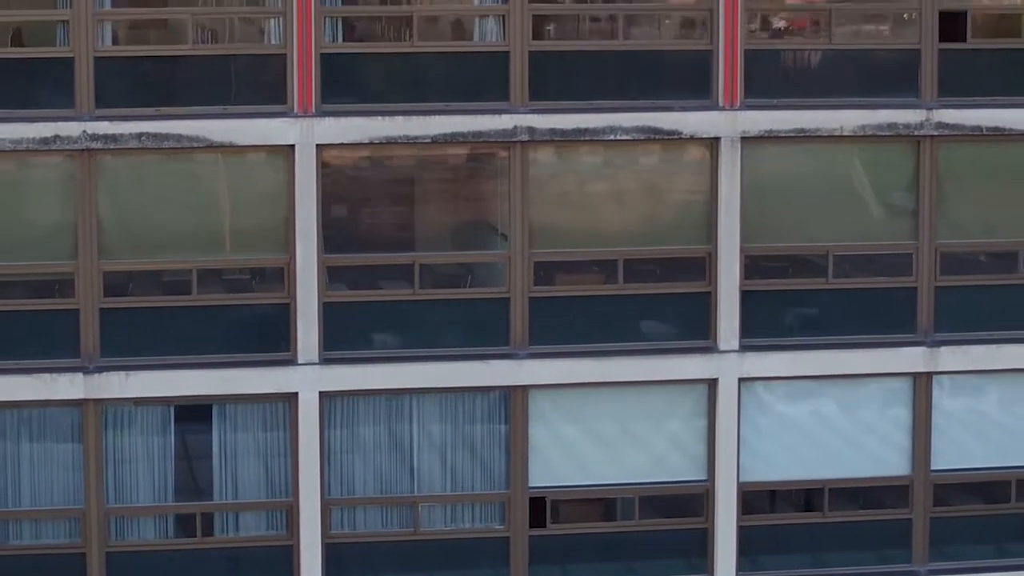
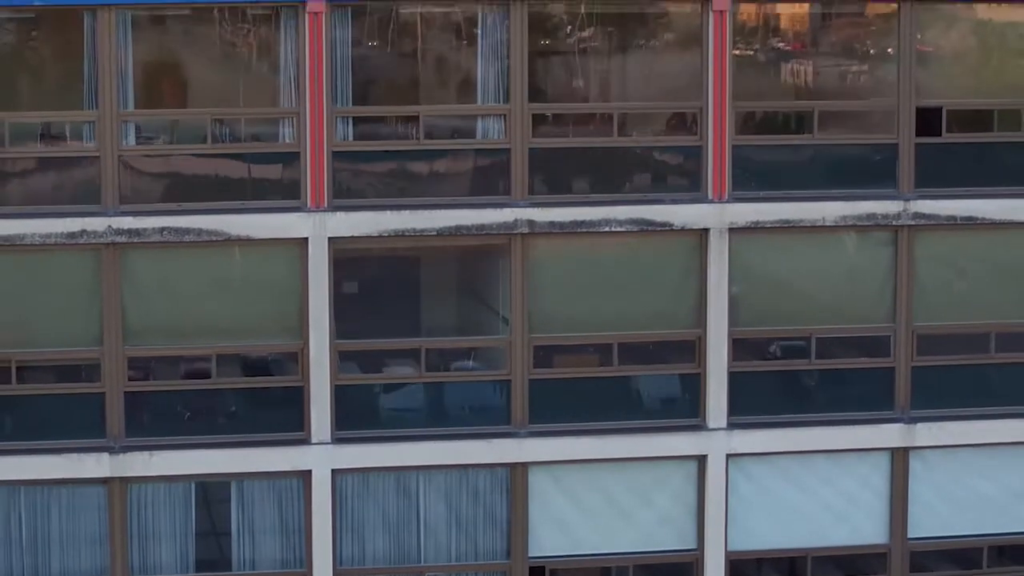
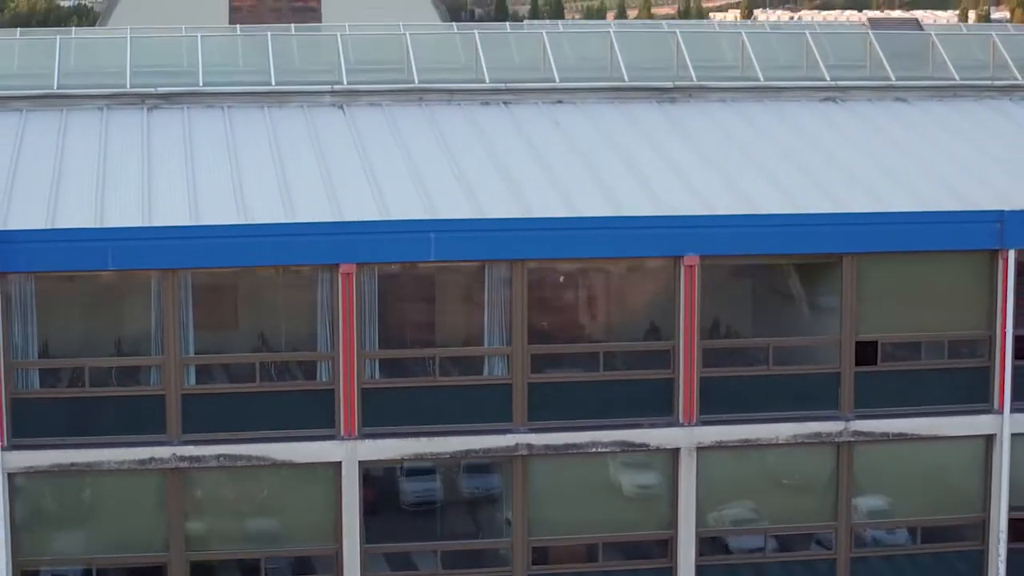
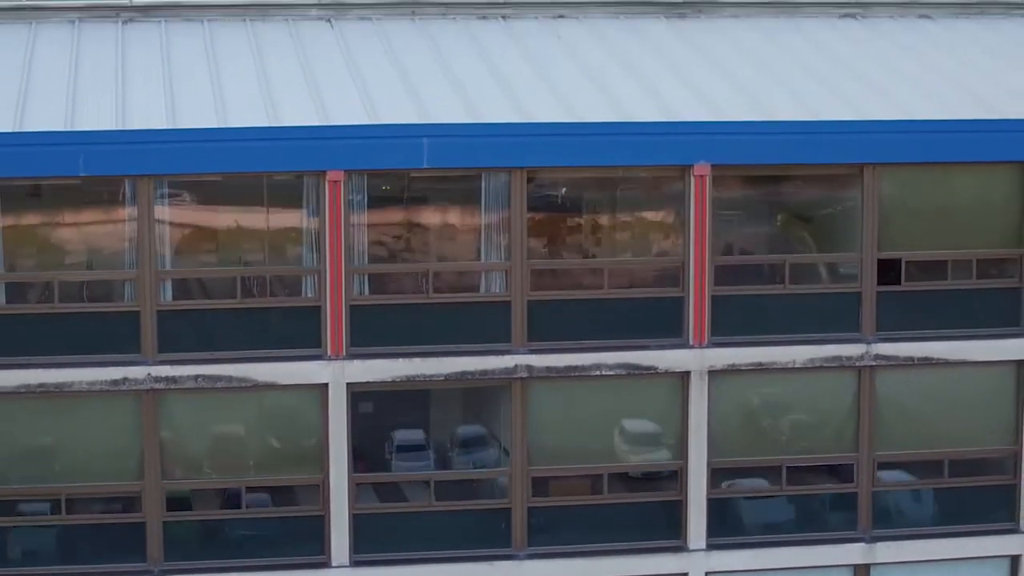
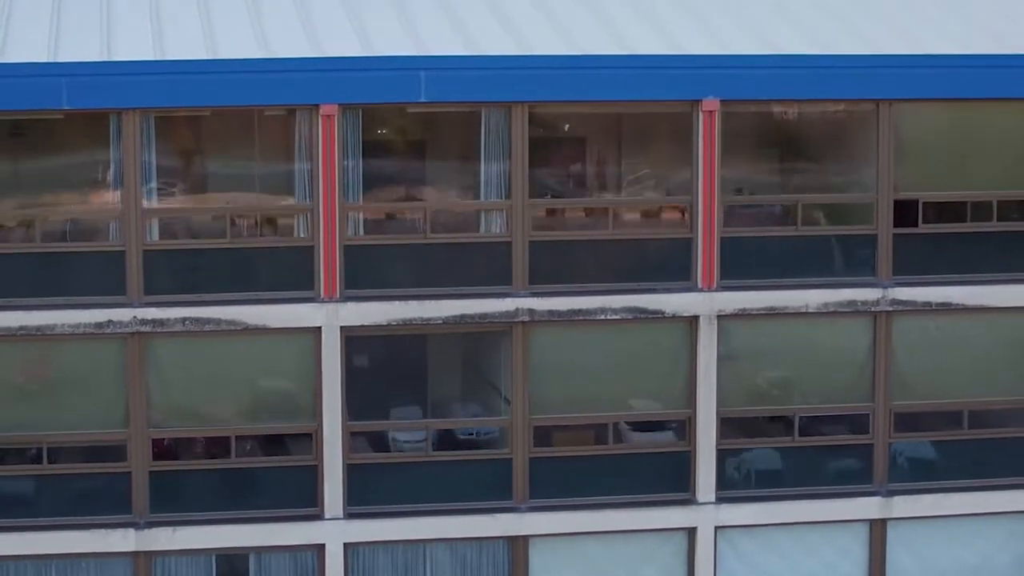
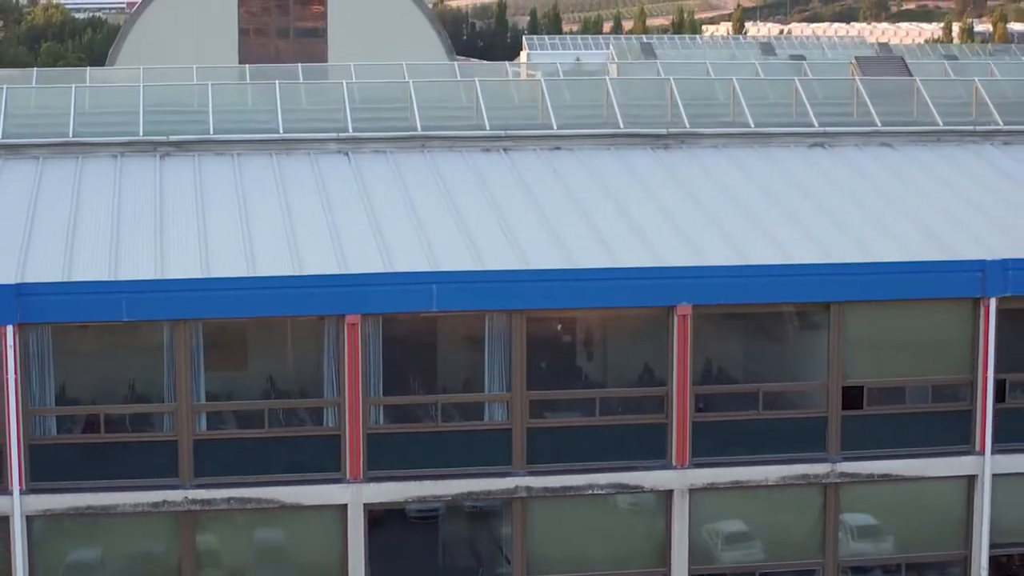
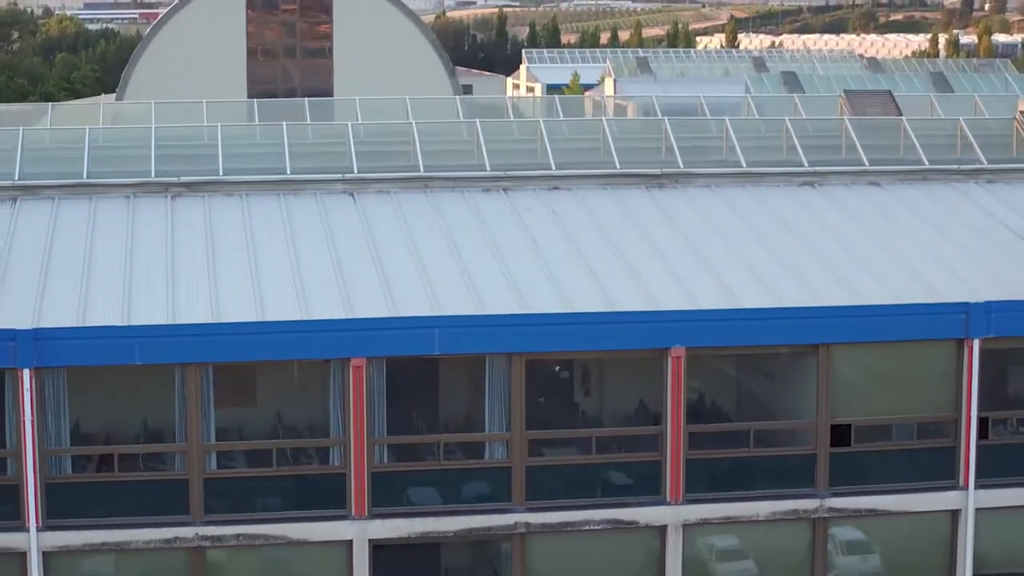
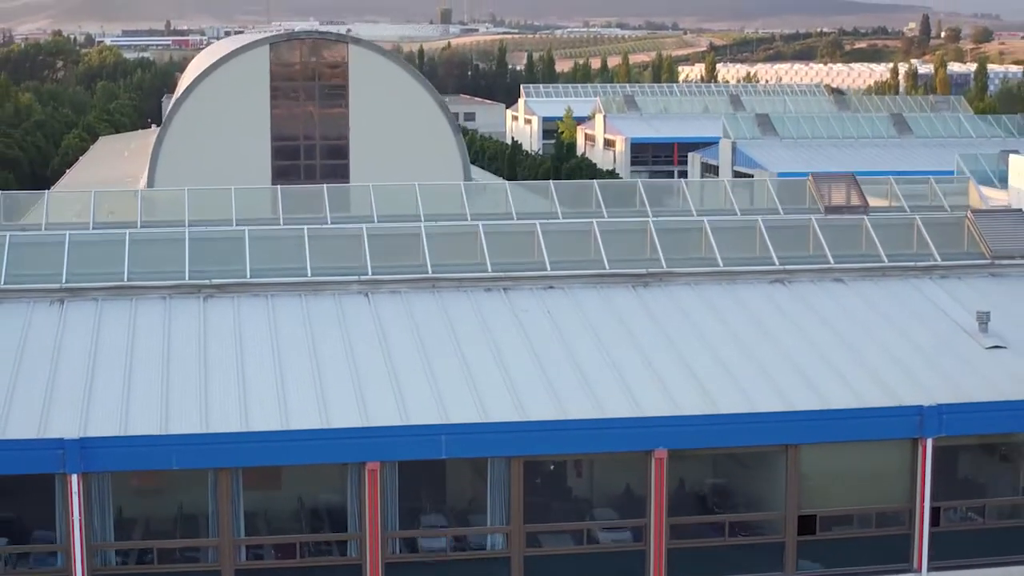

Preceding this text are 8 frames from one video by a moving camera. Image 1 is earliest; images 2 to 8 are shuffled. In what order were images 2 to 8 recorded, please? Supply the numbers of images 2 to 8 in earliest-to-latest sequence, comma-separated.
2, 5, 4, 3, 6, 7, 8
